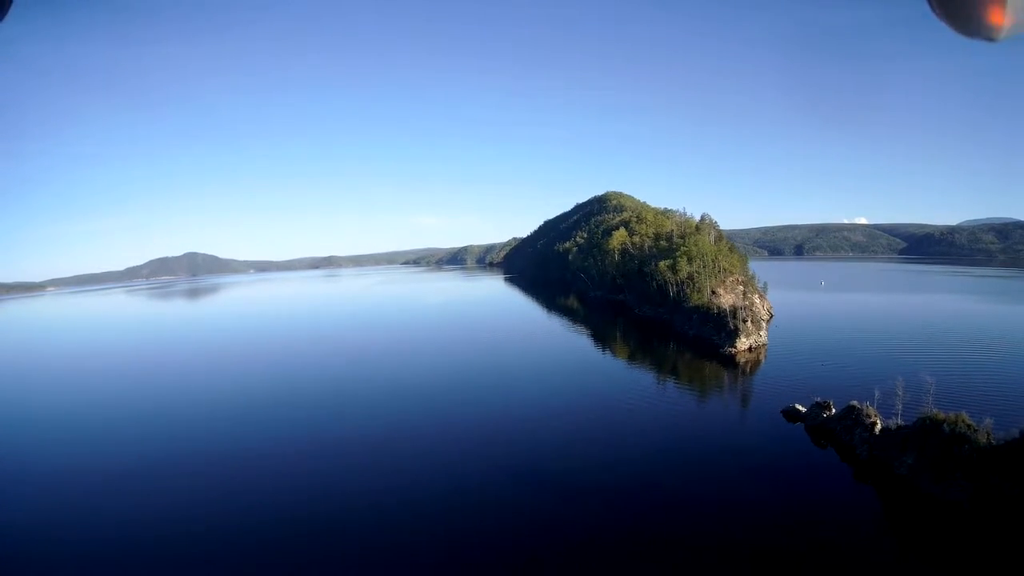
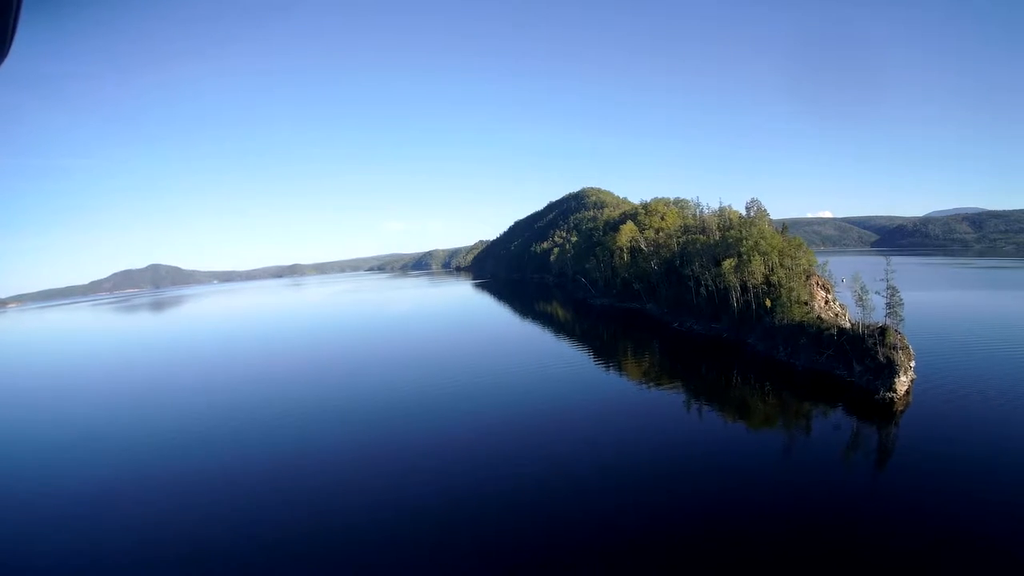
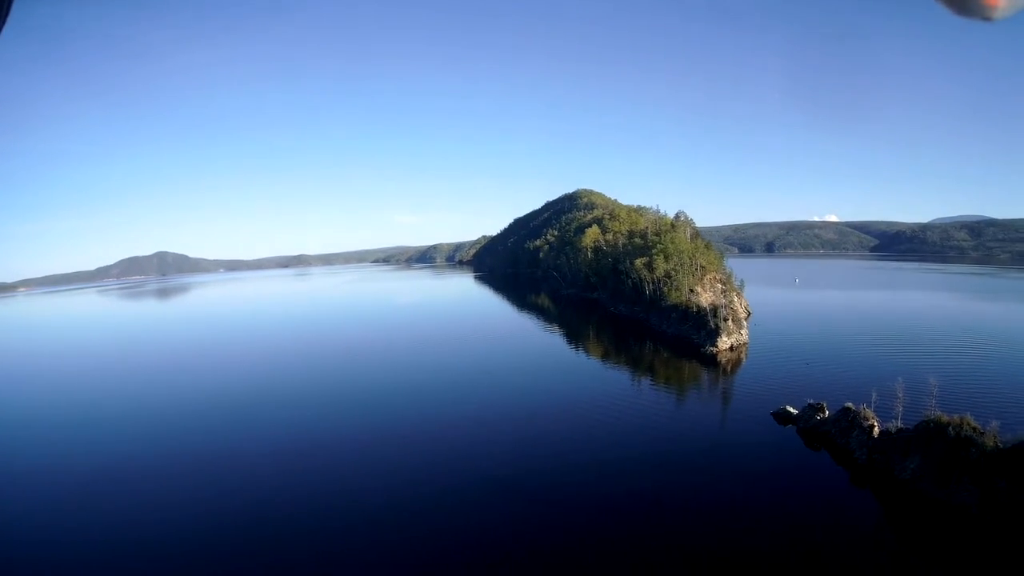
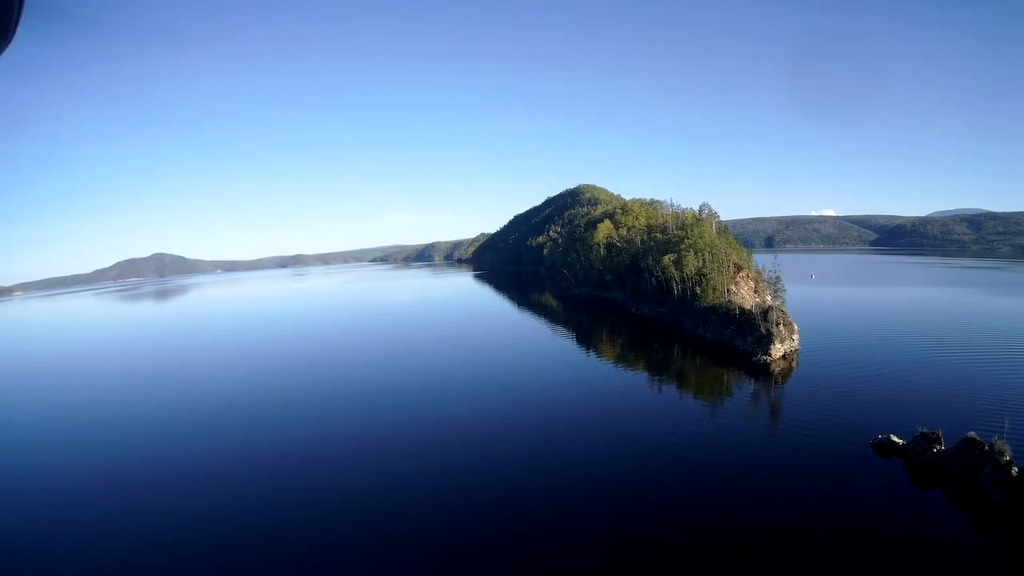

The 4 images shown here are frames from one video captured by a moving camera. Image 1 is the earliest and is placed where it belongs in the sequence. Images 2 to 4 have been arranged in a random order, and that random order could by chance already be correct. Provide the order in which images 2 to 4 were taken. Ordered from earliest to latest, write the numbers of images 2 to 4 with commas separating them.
3, 4, 2
